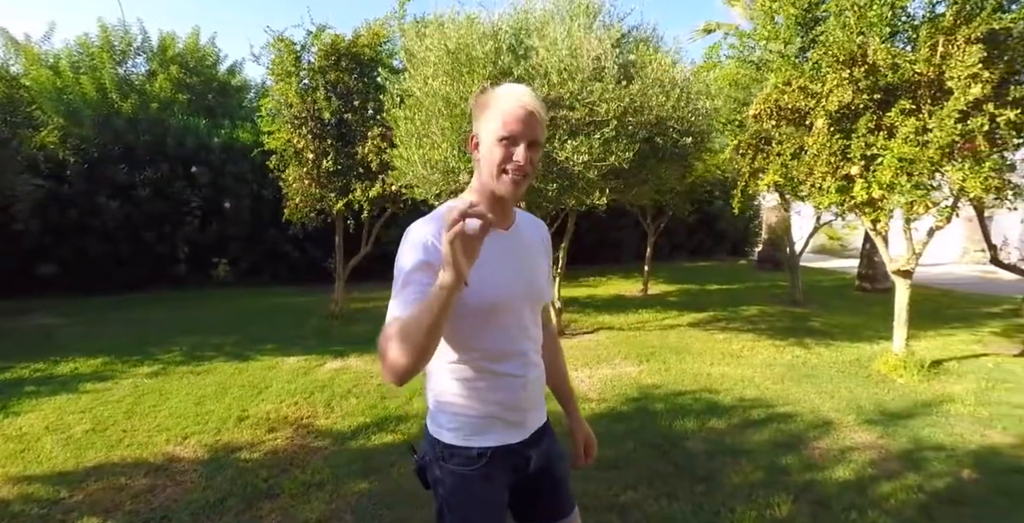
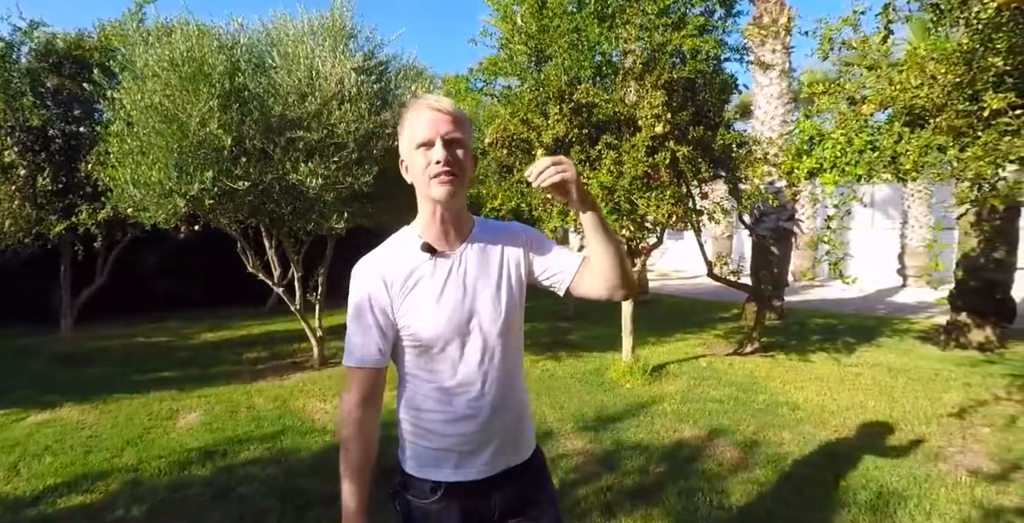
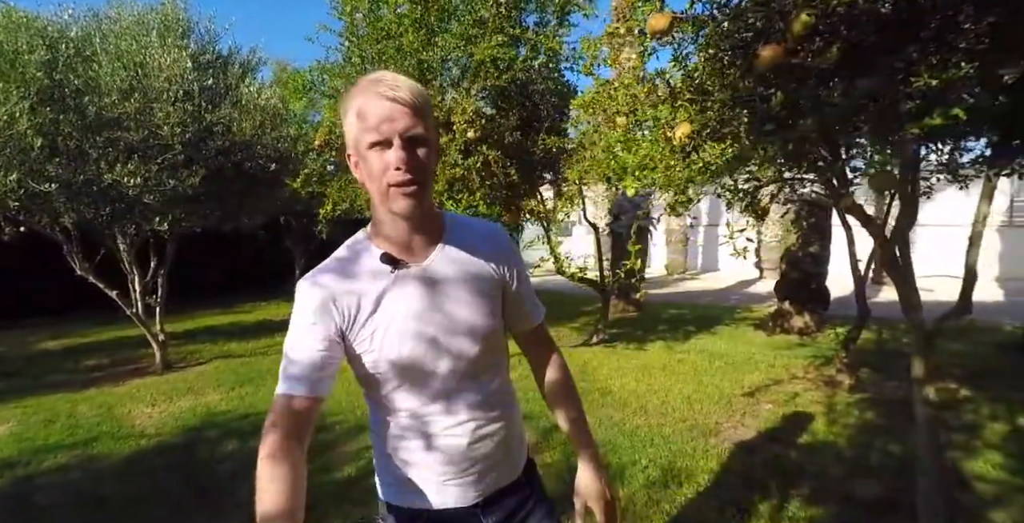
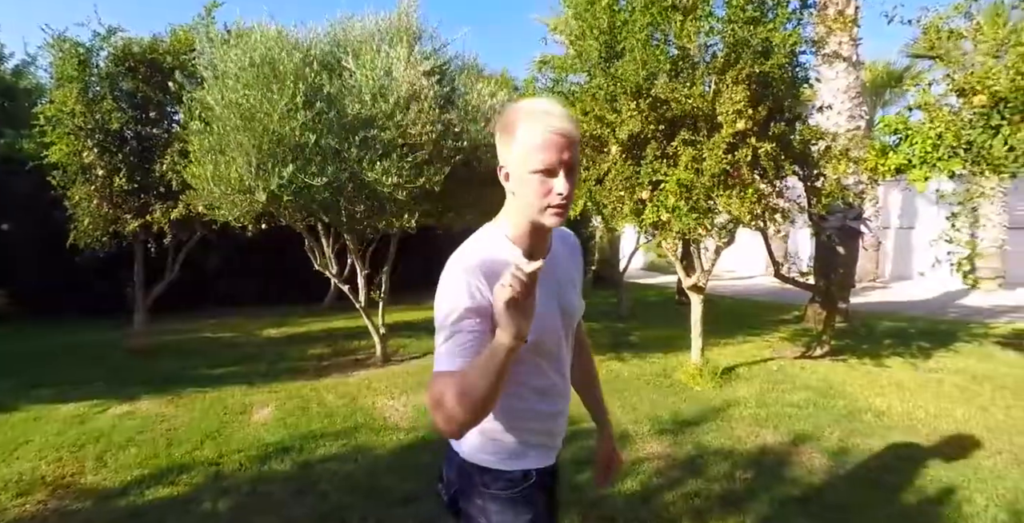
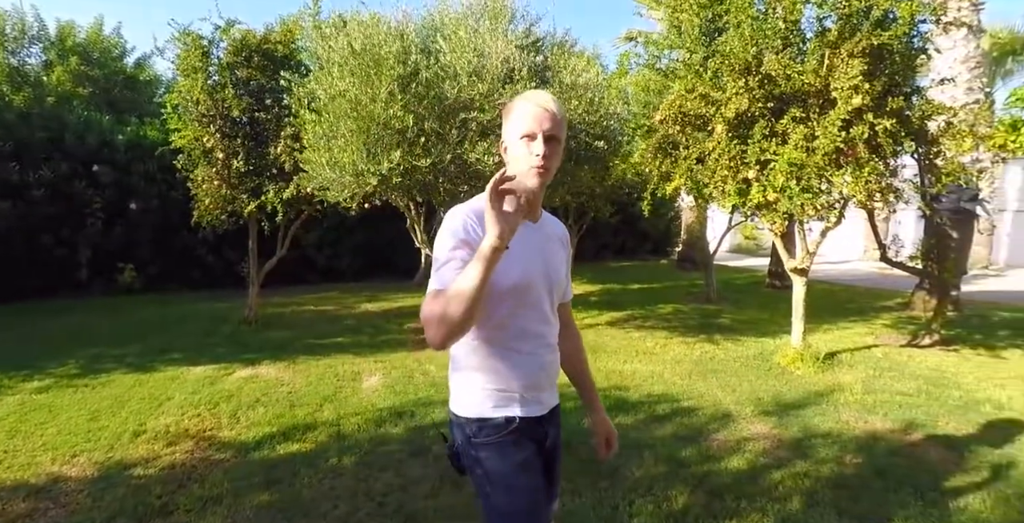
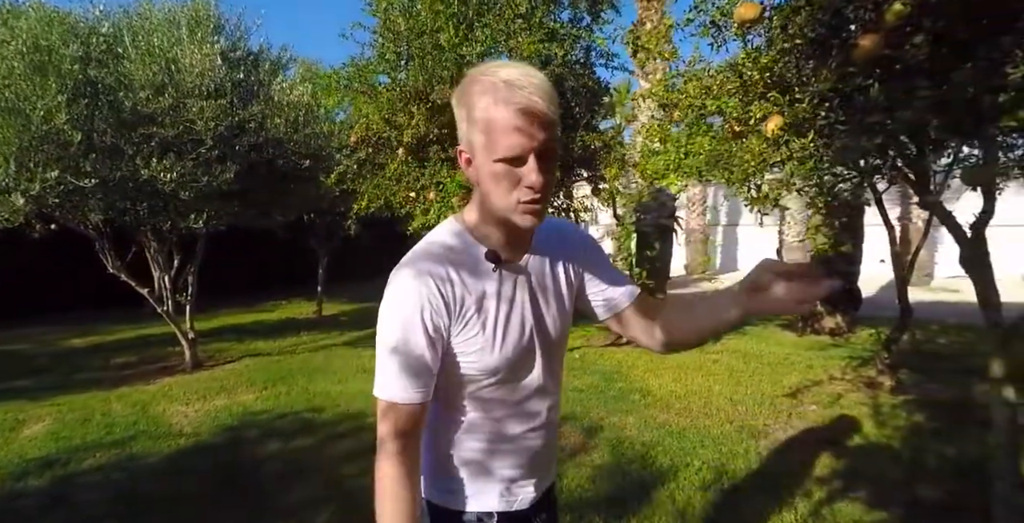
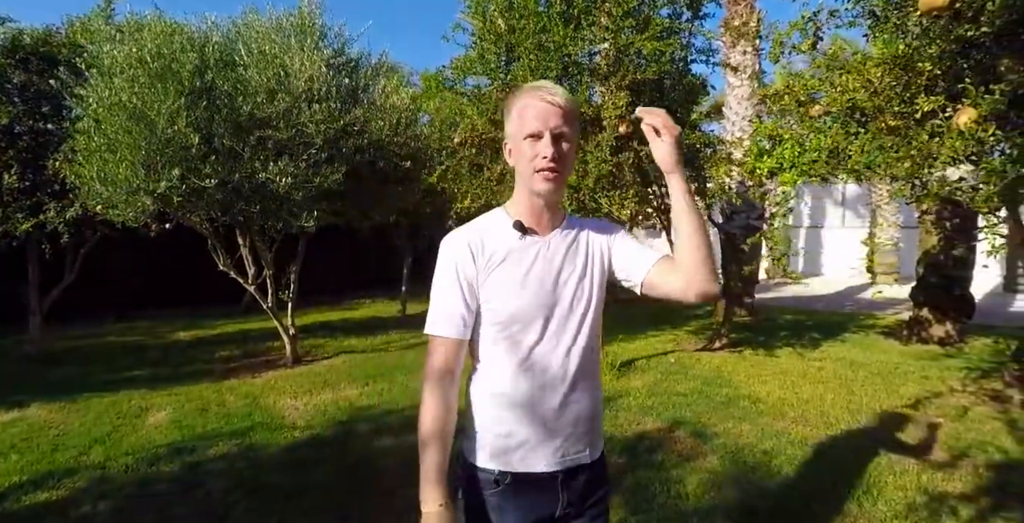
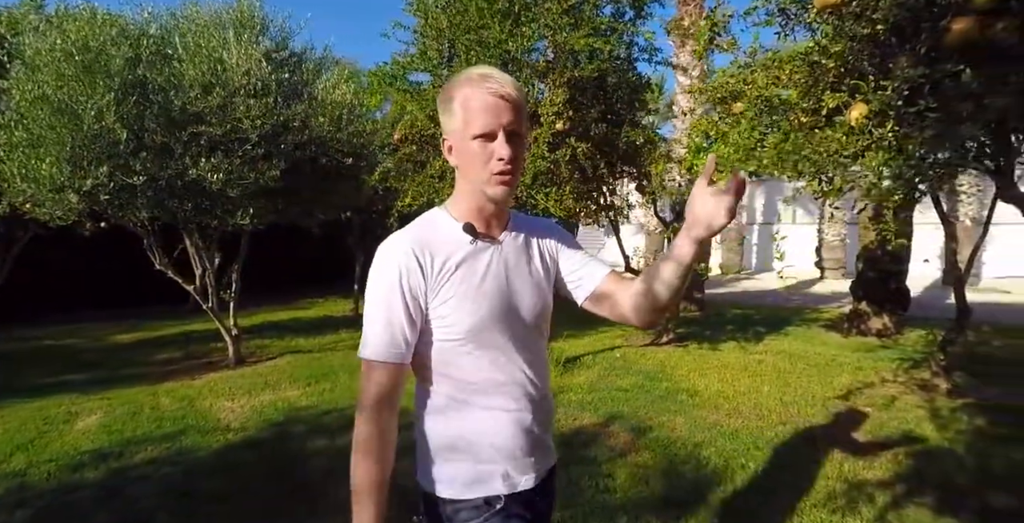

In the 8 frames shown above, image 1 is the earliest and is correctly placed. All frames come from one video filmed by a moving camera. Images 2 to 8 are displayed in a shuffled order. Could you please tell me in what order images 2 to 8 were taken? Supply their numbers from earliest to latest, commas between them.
5, 4, 2, 7, 8, 6, 3
